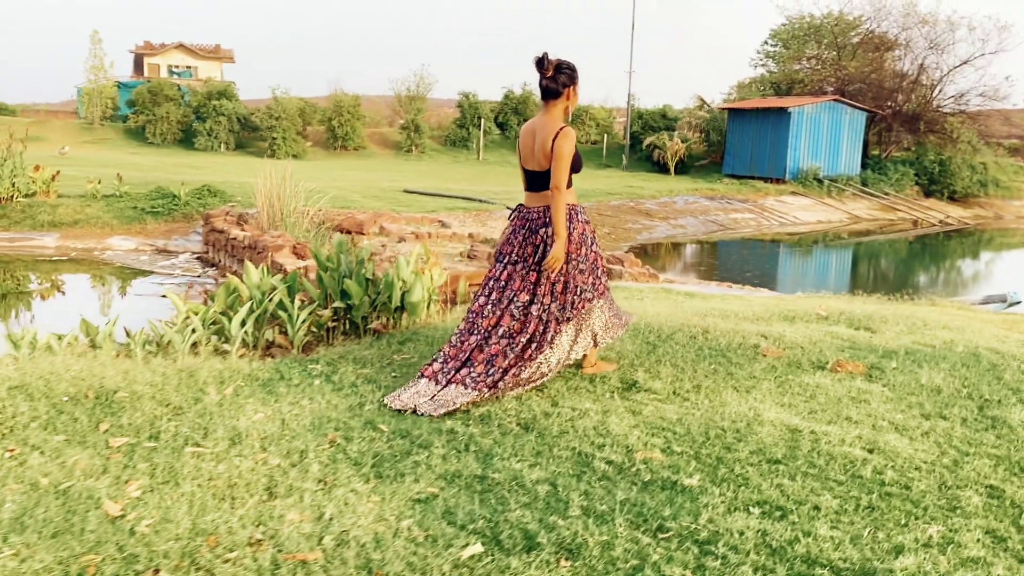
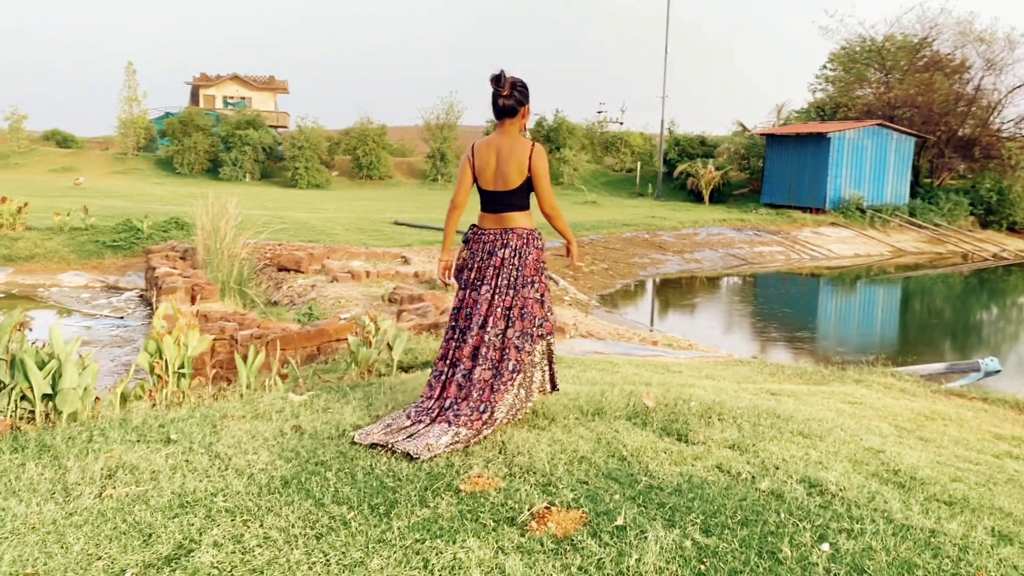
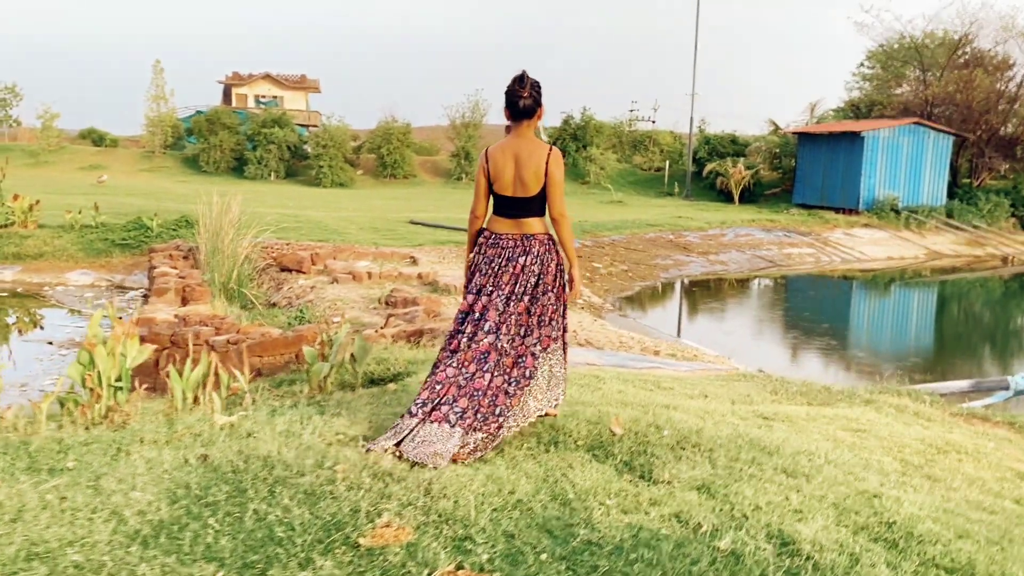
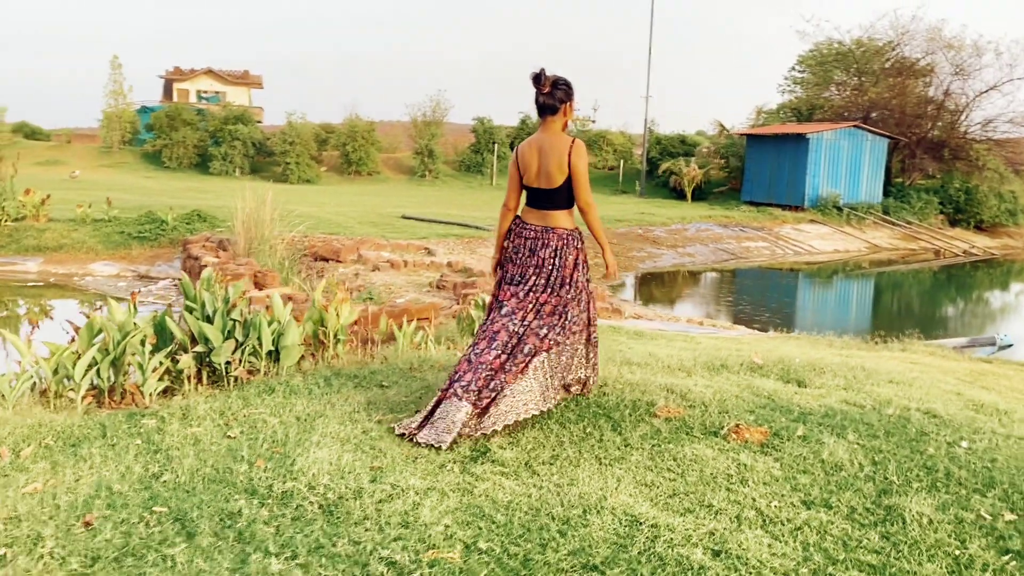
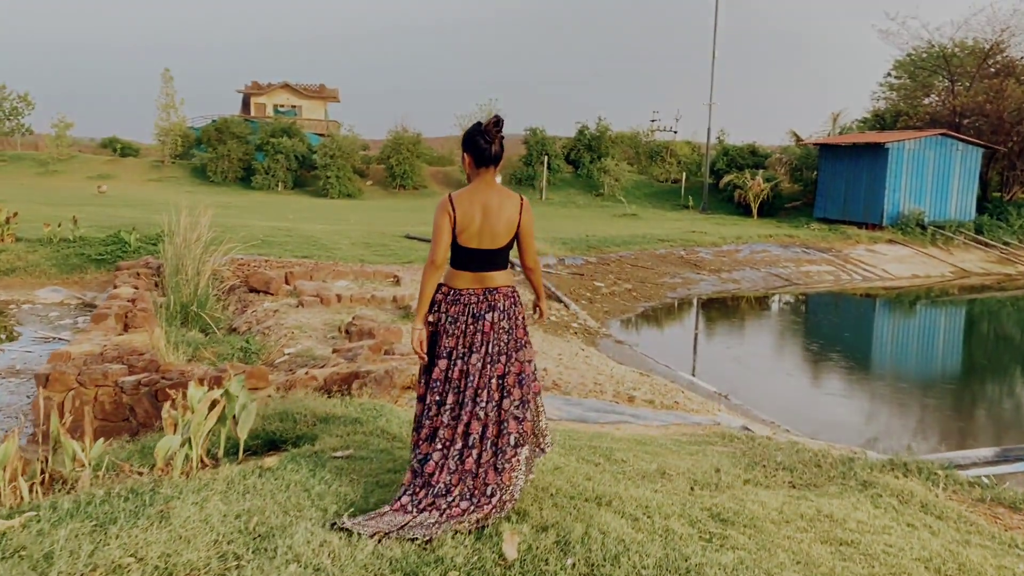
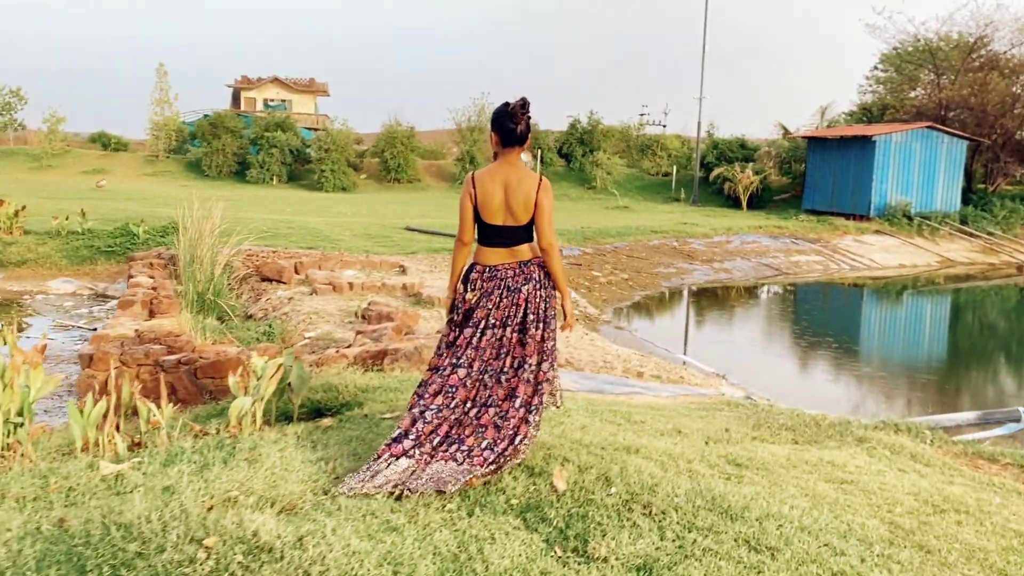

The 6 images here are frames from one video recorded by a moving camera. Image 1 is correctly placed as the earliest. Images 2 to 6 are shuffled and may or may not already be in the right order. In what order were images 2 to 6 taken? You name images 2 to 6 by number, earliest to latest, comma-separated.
4, 2, 3, 6, 5
